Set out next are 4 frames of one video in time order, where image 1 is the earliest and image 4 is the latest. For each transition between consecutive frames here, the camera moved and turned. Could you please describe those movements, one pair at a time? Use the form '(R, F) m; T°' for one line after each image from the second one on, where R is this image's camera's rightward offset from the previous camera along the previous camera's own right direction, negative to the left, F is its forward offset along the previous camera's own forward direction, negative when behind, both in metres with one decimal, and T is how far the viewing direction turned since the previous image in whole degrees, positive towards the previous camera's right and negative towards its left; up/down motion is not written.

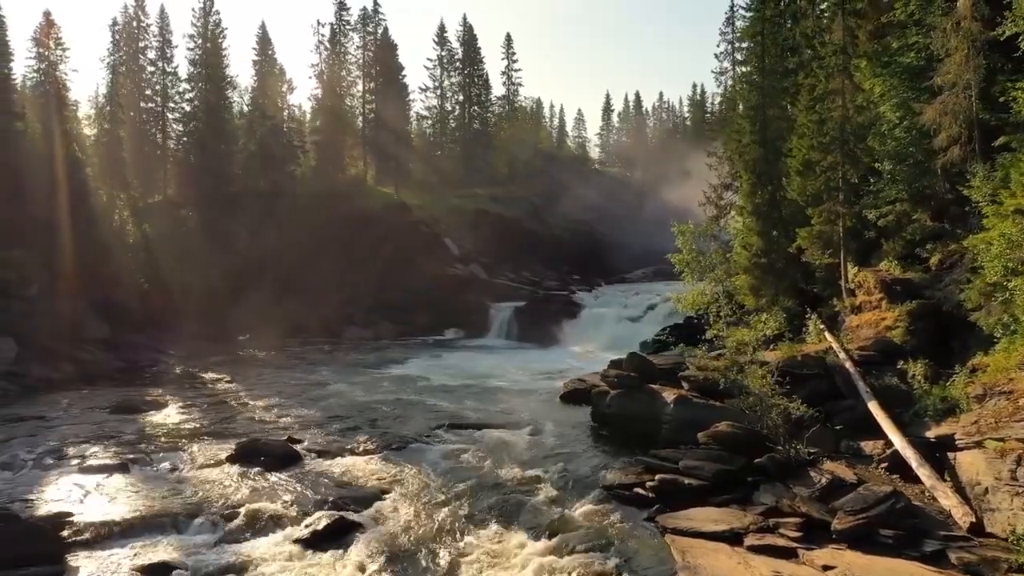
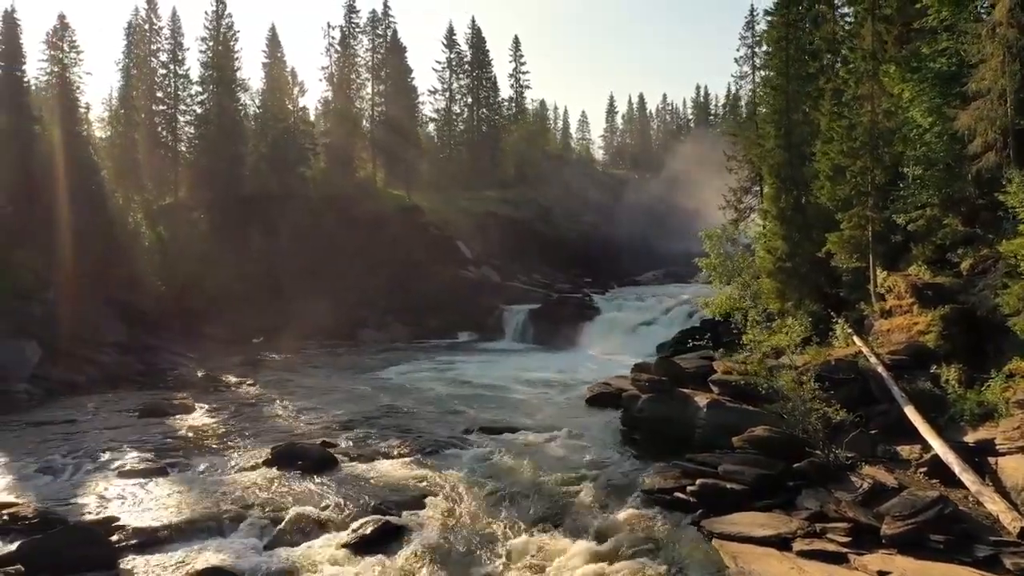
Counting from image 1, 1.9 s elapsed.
(-1.0, -0.1) m; 0°
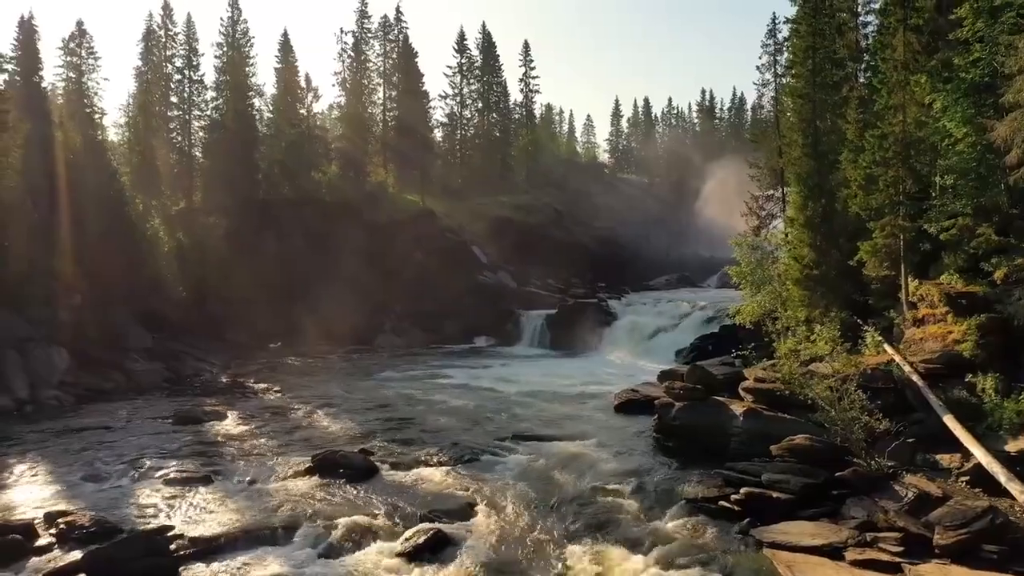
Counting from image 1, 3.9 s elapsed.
(-1.1, -0.2) m; 0°
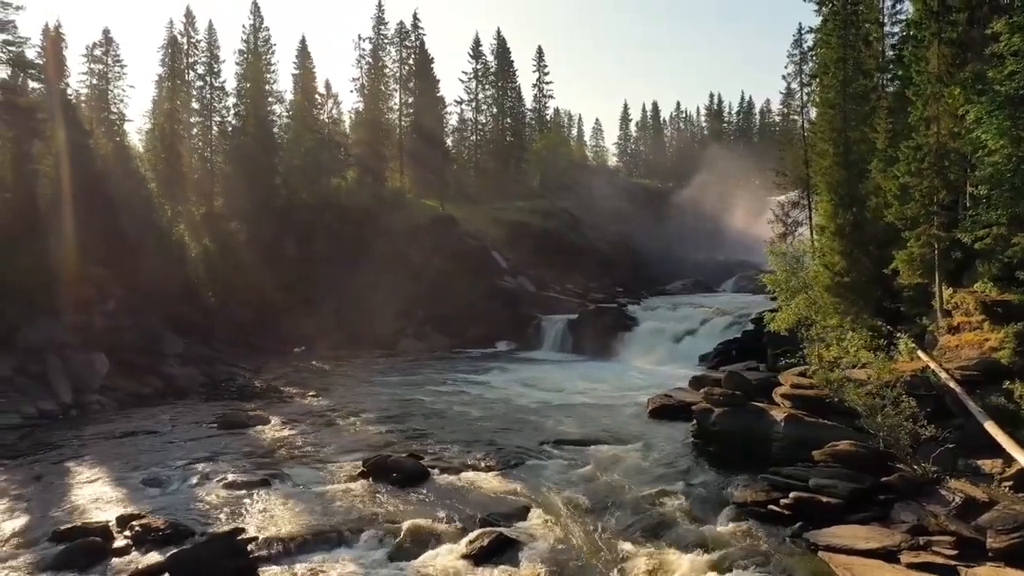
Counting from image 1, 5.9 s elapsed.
(-1.3, -0.5) m; 0°
